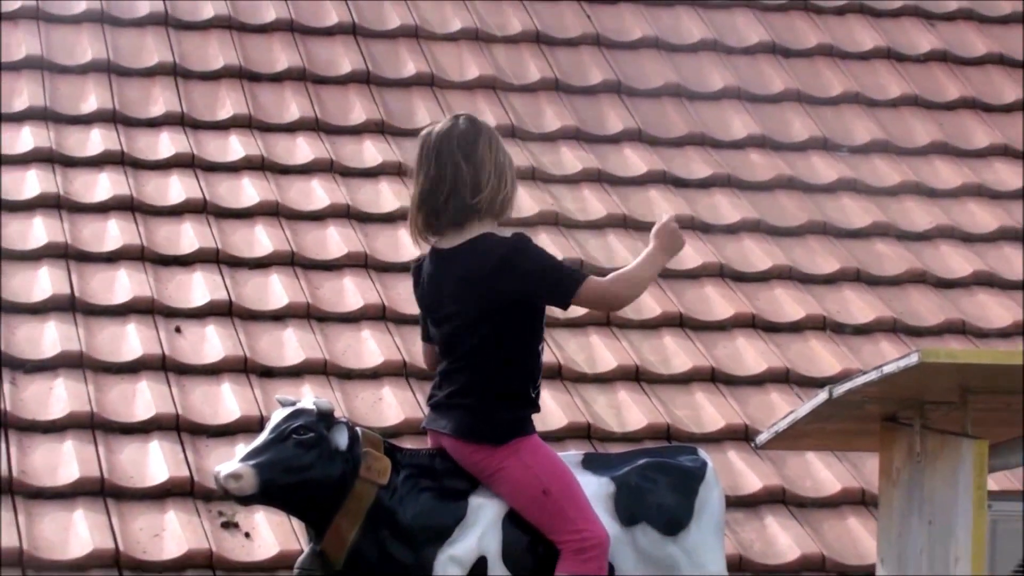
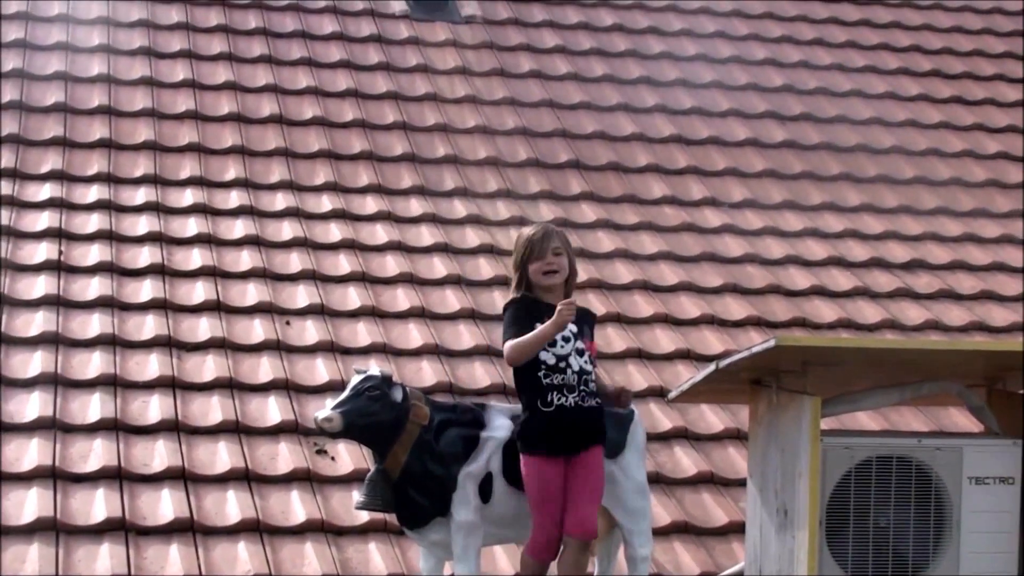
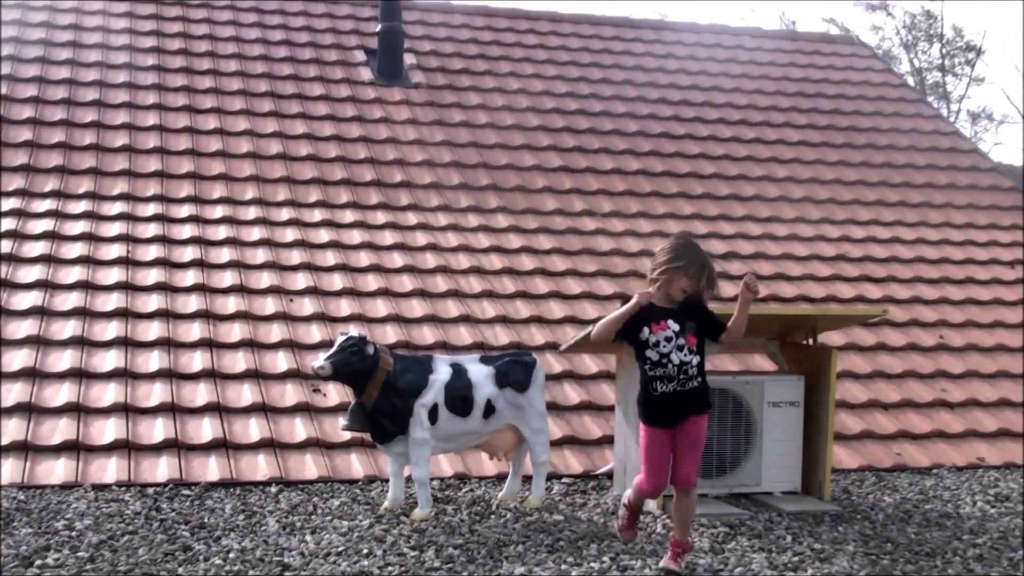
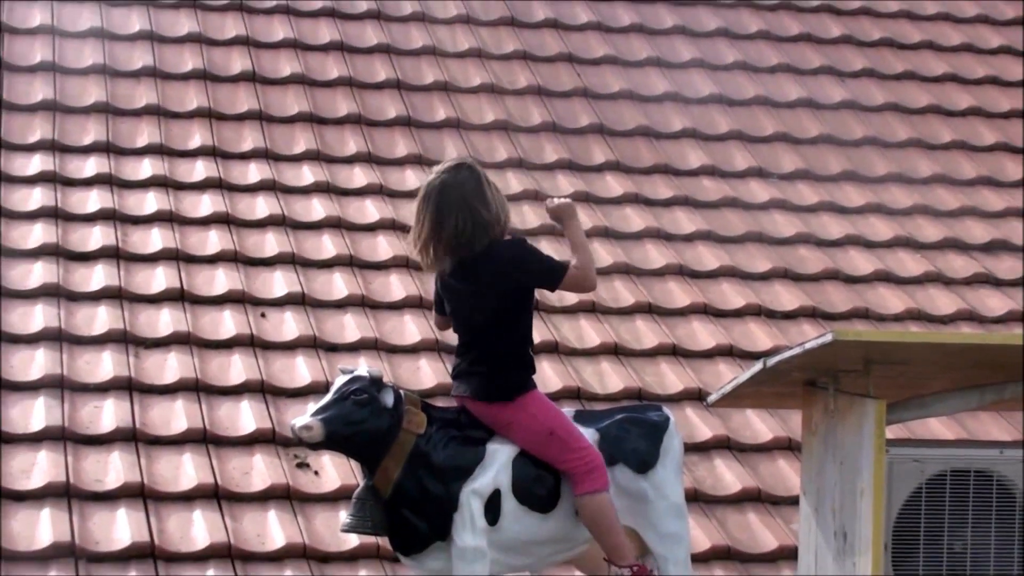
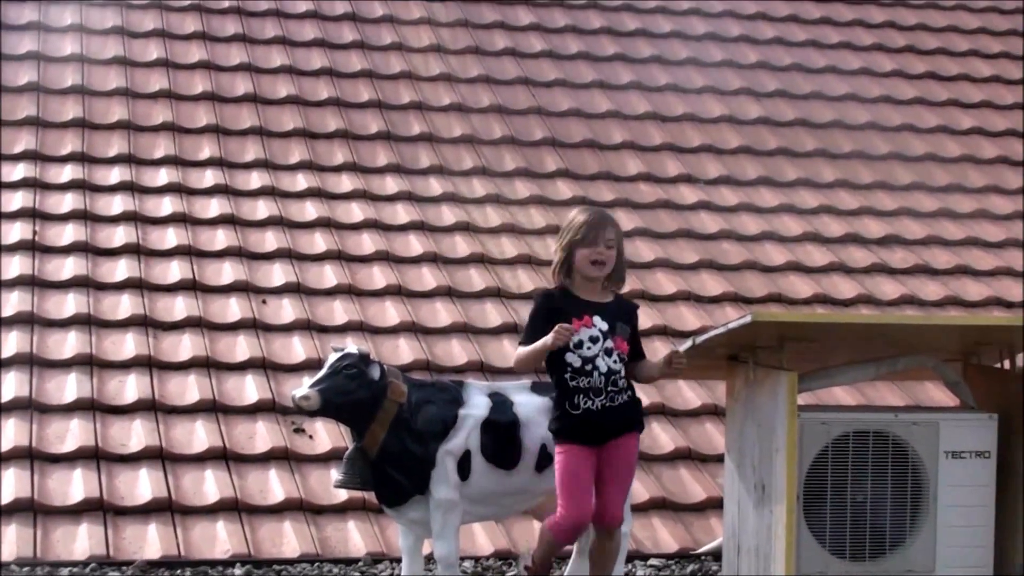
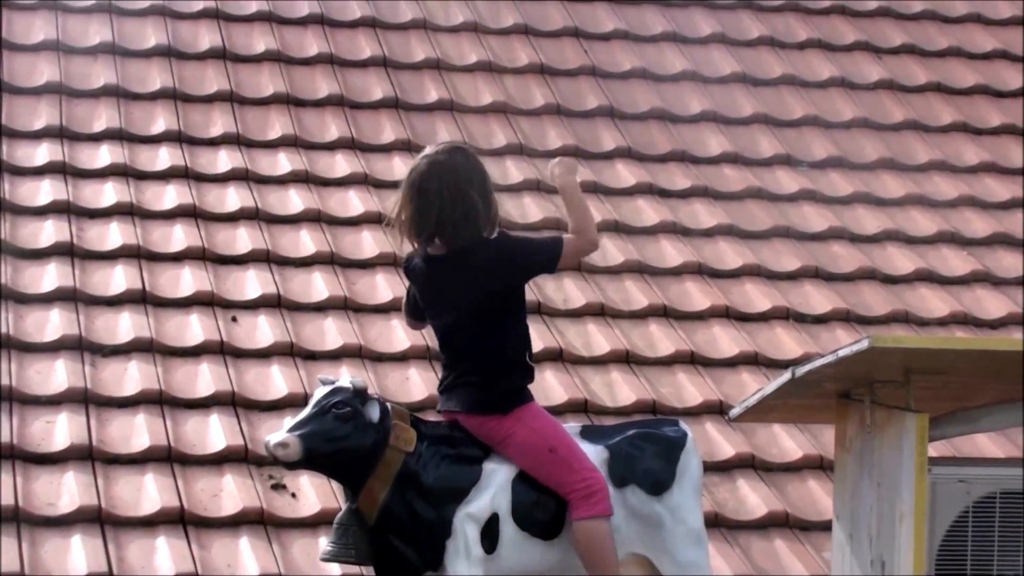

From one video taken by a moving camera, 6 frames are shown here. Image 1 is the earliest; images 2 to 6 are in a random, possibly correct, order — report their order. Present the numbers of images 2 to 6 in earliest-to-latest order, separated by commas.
6, 4, 2, 5, 3
